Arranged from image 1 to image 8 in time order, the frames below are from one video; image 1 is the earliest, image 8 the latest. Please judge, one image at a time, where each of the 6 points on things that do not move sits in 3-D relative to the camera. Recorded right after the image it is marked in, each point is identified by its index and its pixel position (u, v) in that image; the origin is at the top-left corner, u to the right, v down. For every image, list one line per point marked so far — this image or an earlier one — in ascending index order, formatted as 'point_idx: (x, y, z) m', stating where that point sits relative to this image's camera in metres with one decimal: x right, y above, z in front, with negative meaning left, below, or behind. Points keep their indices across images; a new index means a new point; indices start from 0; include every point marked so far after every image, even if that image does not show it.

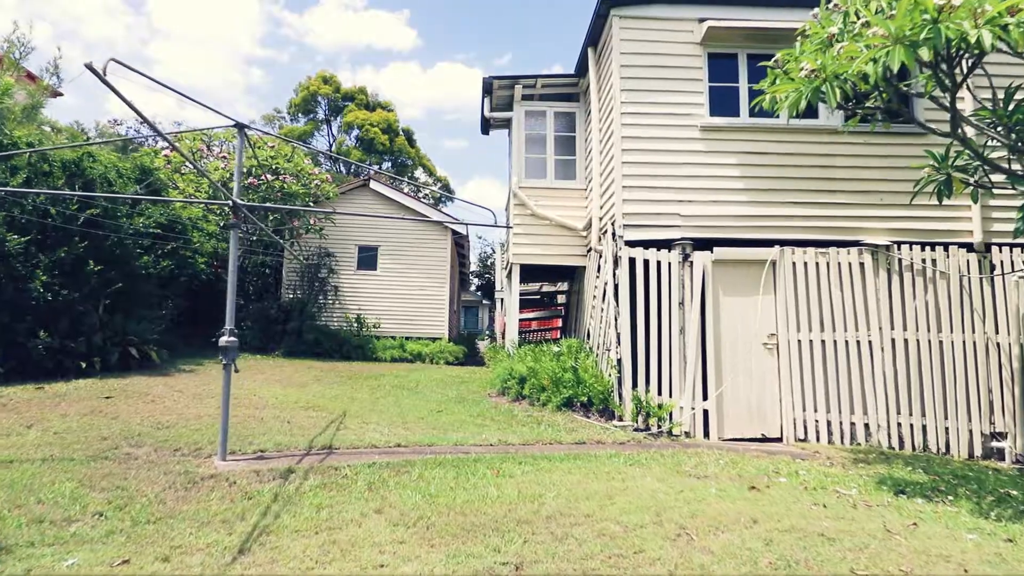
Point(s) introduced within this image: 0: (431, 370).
0: (-1.6, -1.7, +12.1) m
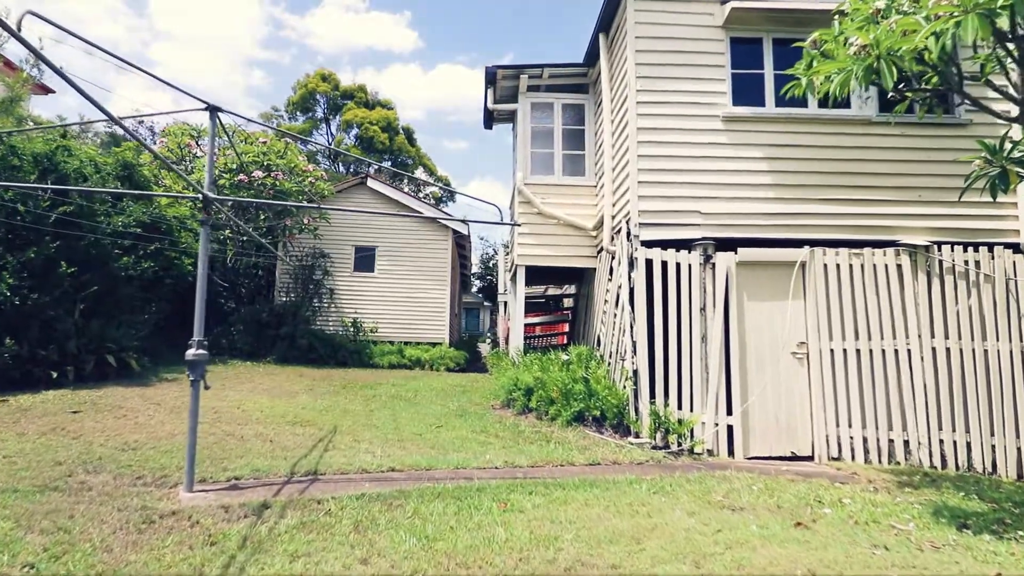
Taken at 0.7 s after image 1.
0: (-1.6, -1.8, +11.4) m
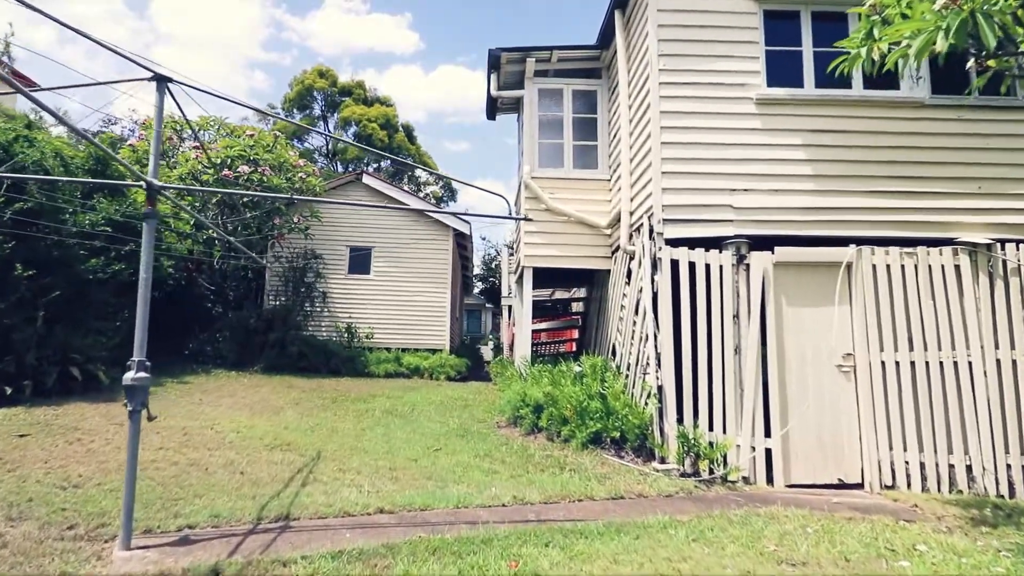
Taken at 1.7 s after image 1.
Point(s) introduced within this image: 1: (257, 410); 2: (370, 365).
0: (-1.5, -1.8, +10.5) m
1: (-3.5, -1.7, +8.1) m
2: (-3.0, -1.6, +12.4) m
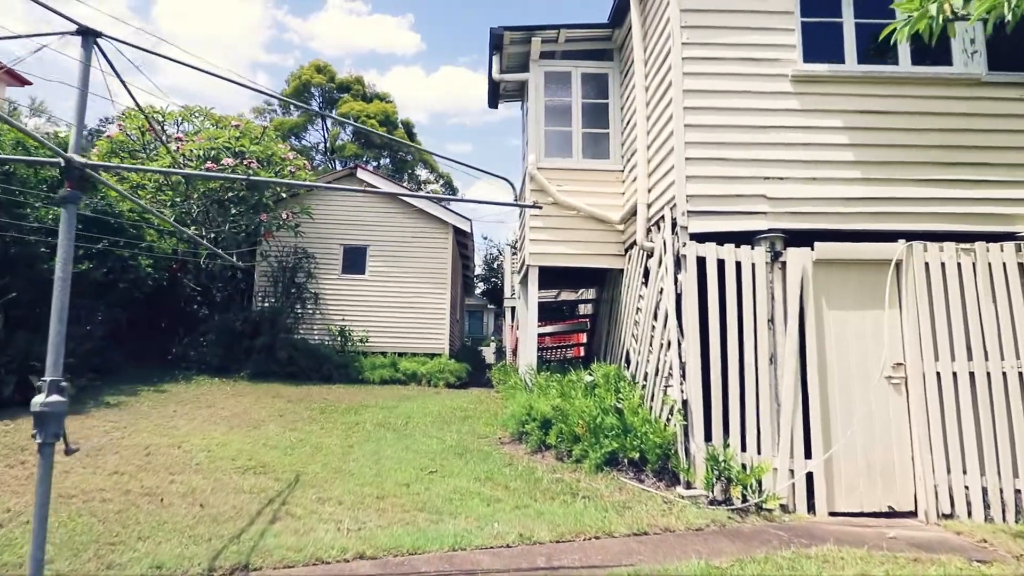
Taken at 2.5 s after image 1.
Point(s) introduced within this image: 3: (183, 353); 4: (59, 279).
0: (-1.4, -1.8, +9.8) m
1: (-3.5, -1.7, +7.4) m
2: (-2.9, -1.6, +11.7) m
3: (-6.4, -1.3, +11.4) m
4: (-2.4, +0.1, +3.1) m
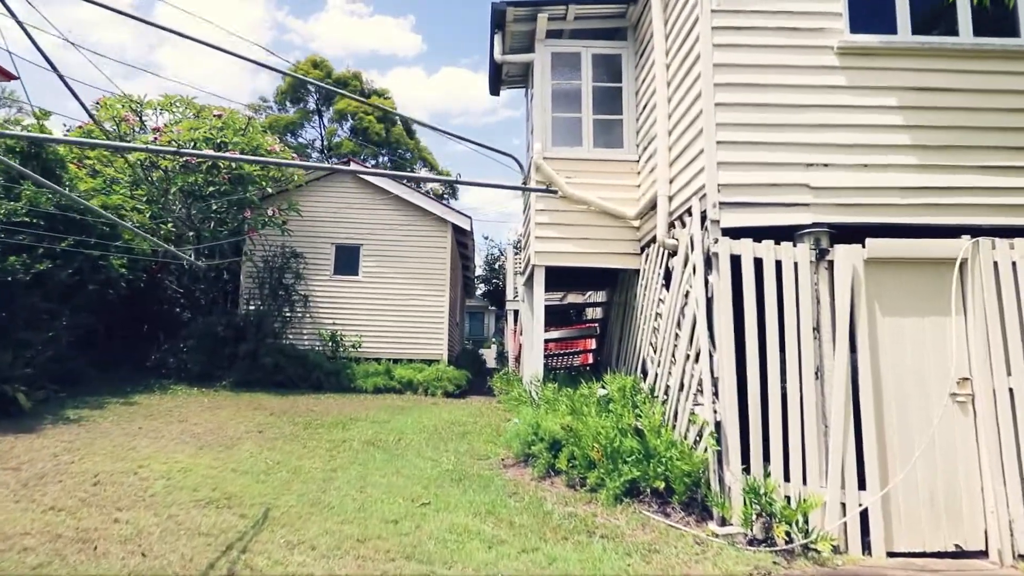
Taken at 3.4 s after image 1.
0: (-1.4, -1.9, +9.0) m
1: (-3.4, -1.7, +6.6) m
2: (-2.9, -1.7, +10.9) m
3: (-6.3, -1.3, +10.7) m
4: (-2.3, 0.0, +2.3) m
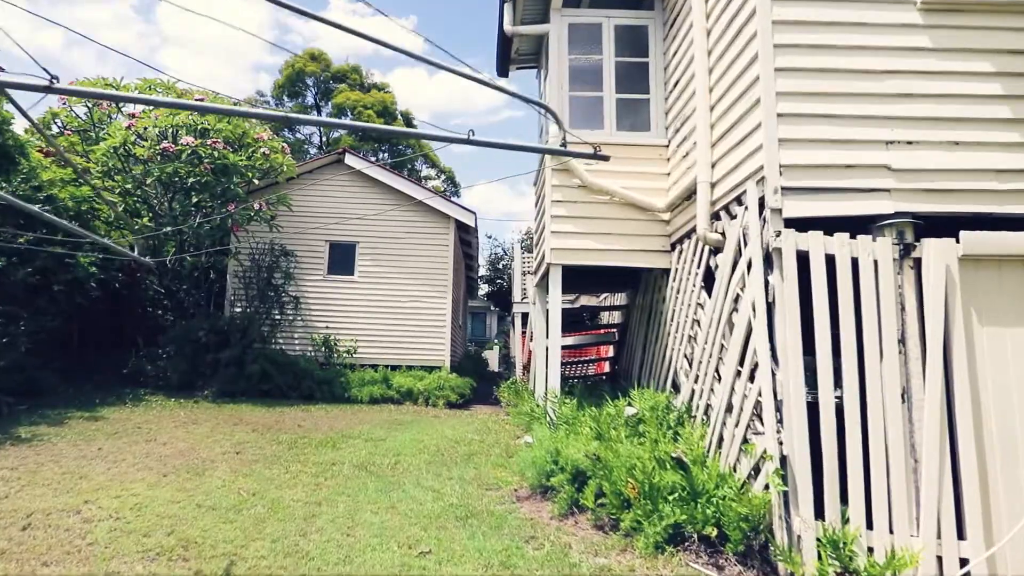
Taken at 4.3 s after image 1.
0: (-1.2, -1.9, +8.1) m
1: (-3.3, -1.7, +5.7) m
2: (-2.7, -1.7, +10.0) m
3: (-6.2, -1.3, +9.8) m
4: (-2.2, 0.0, +1.4) m
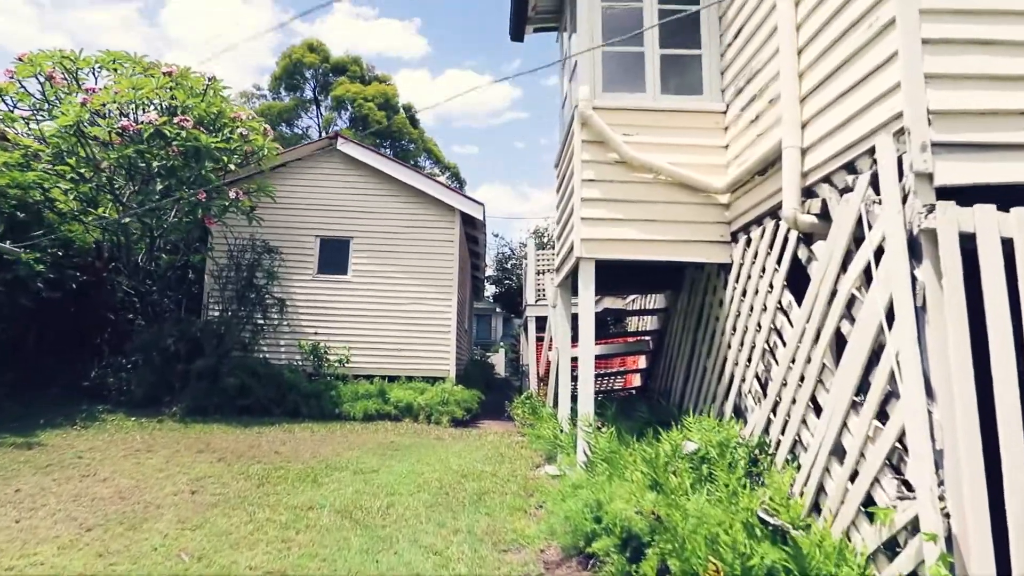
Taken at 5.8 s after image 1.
0: (-1.0, -1.9, +6.9) m
1: (-3.1, -1.7, +4.5) m
2: (-2.5, -1.7, +8.8) m
3: (-6.0, -1.3, +8.6) m
4: (-2.0, 0.0, +0.2) m
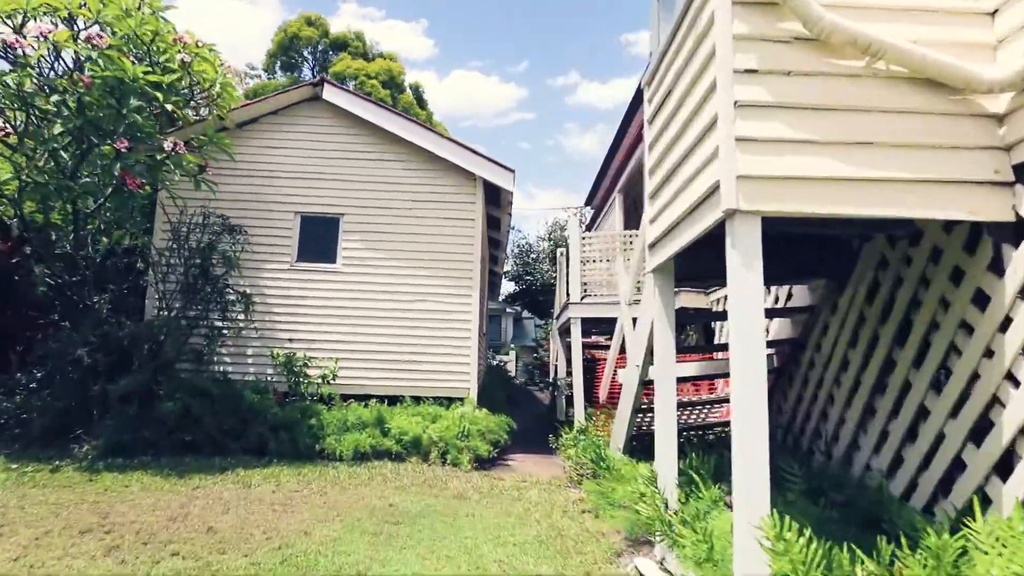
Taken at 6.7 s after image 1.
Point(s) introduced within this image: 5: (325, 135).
0: (-0.6, -1.8, +4.5) m
1: (-2.7, -1.6, +2.2) m
2: (-2.0, -1.6, +6.4) m
3: (-5.5, -1.2, +6.3) m
4: (-1.6, +0.1, -2.2) m
5: (-2.5, +2.0, +7.8) m
